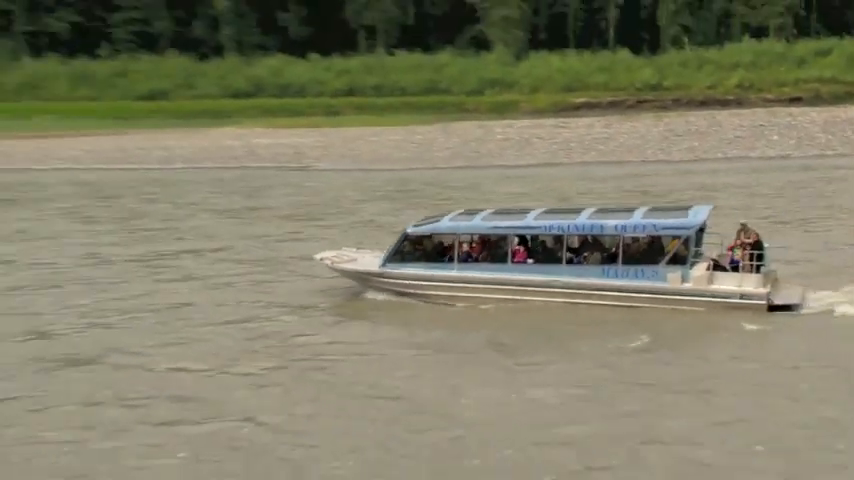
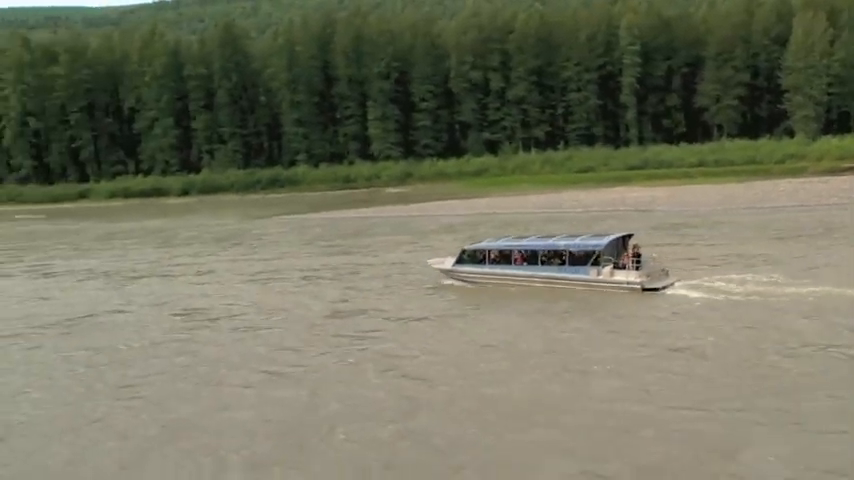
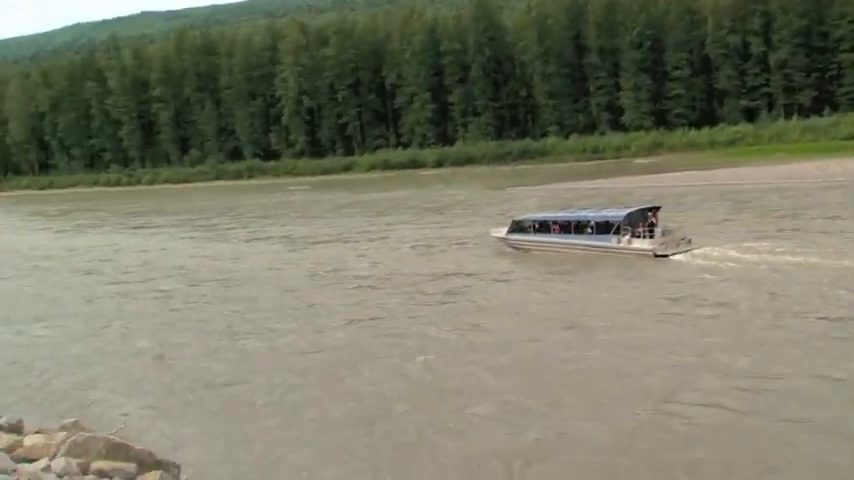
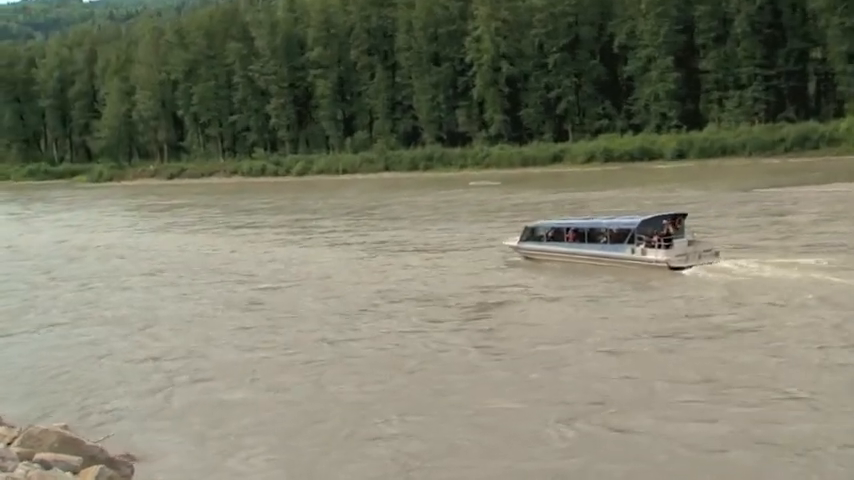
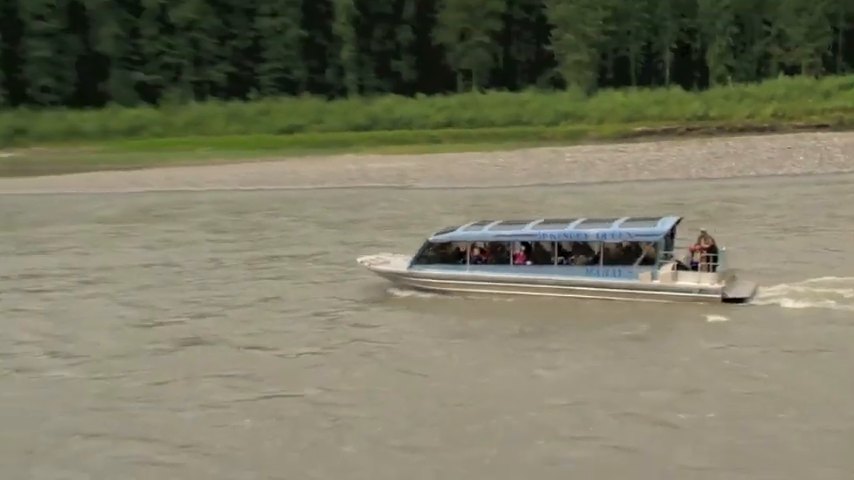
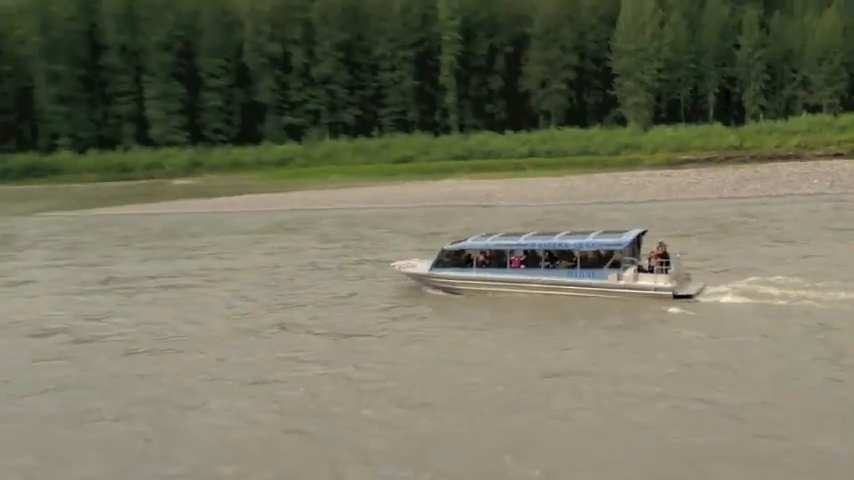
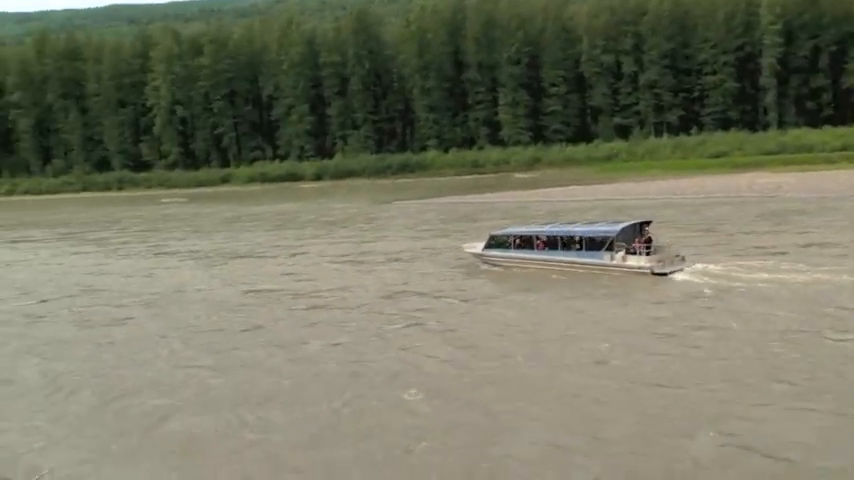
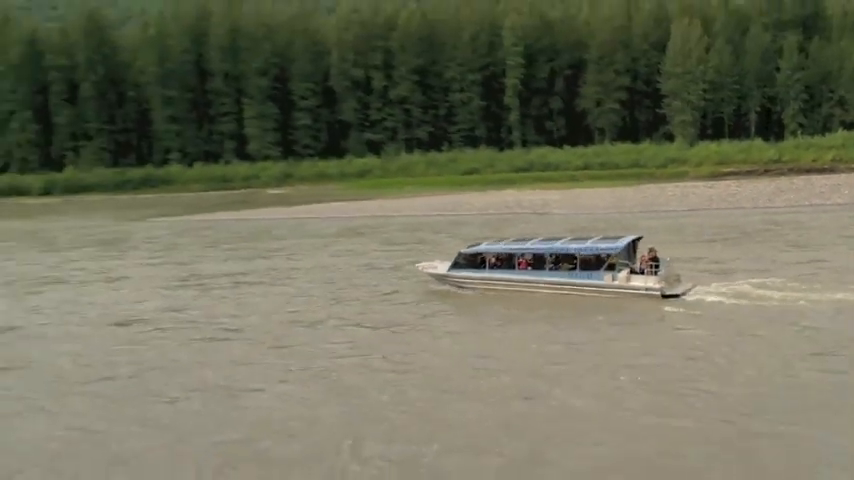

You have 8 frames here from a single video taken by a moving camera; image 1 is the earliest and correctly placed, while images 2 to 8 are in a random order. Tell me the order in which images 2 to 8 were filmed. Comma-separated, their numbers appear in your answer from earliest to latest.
5, 6, 8, 2, 7, 3, 4
